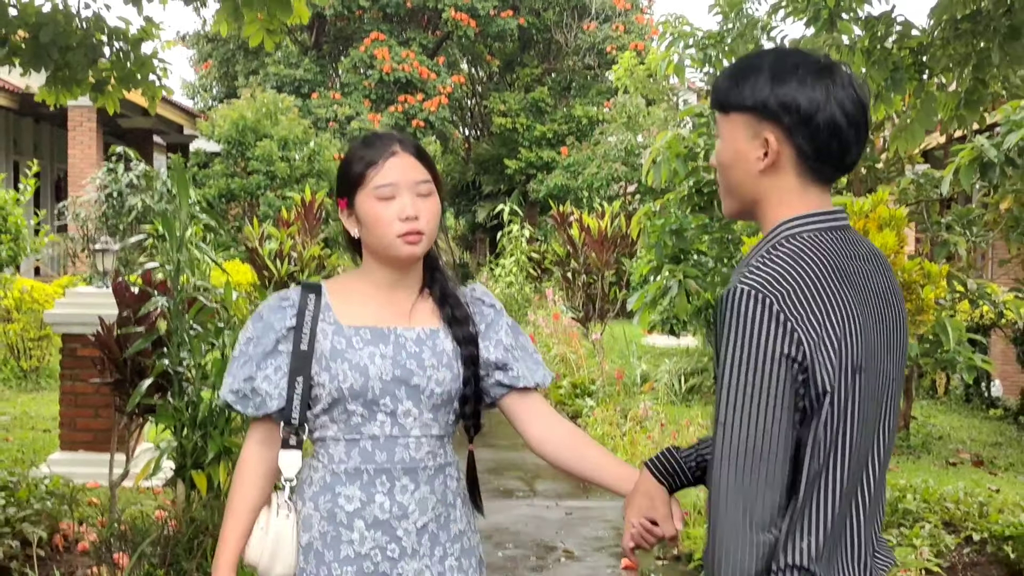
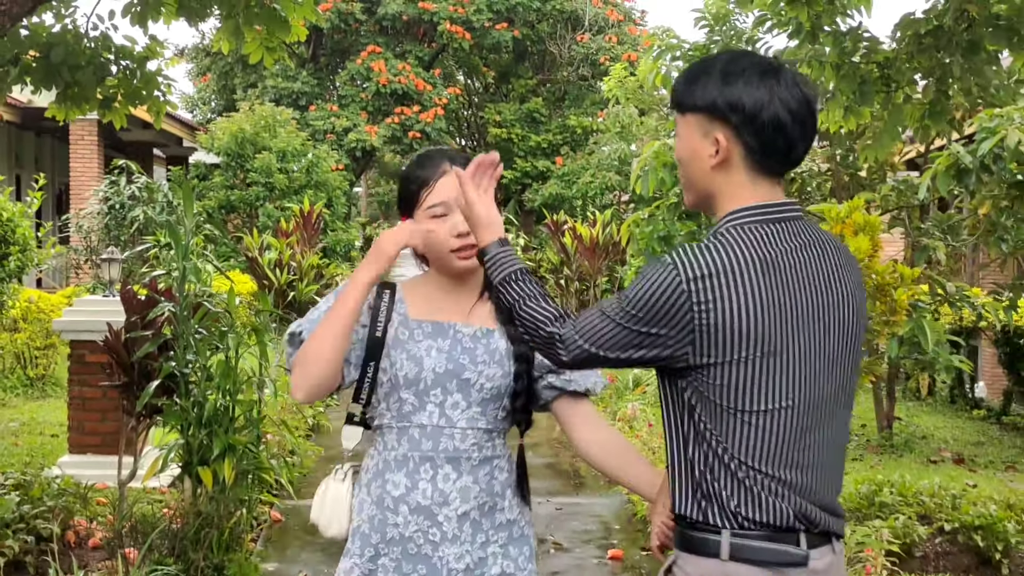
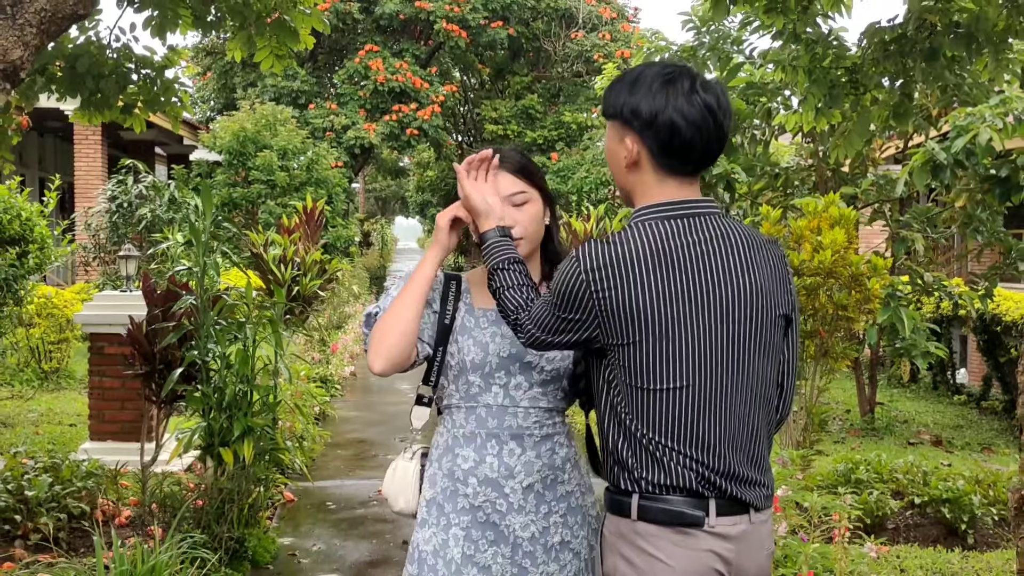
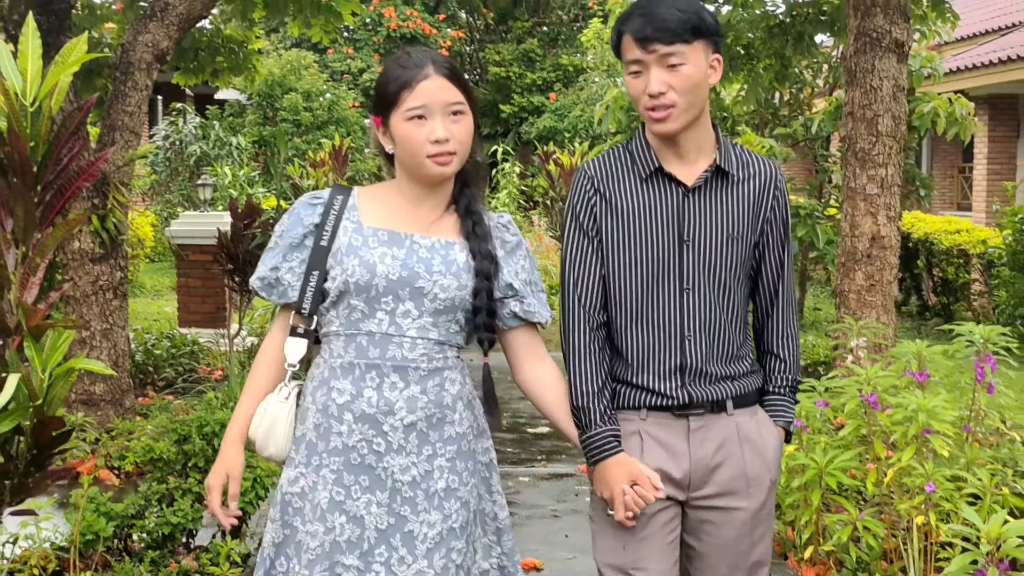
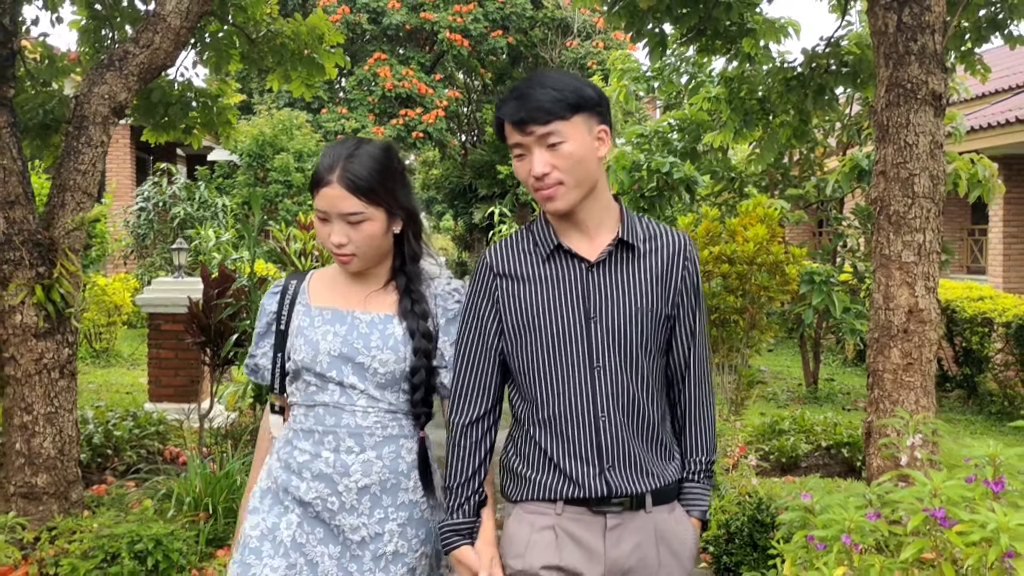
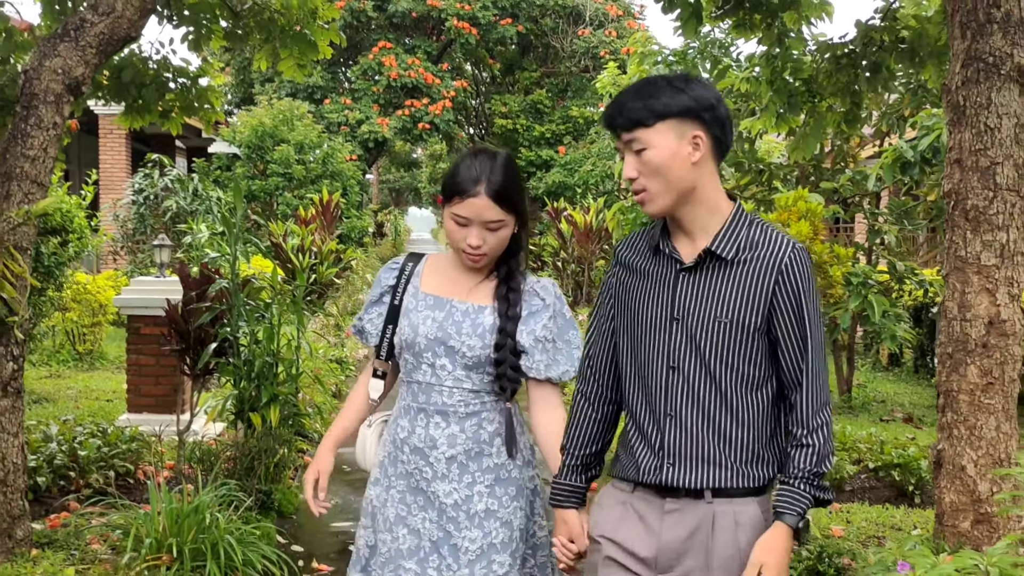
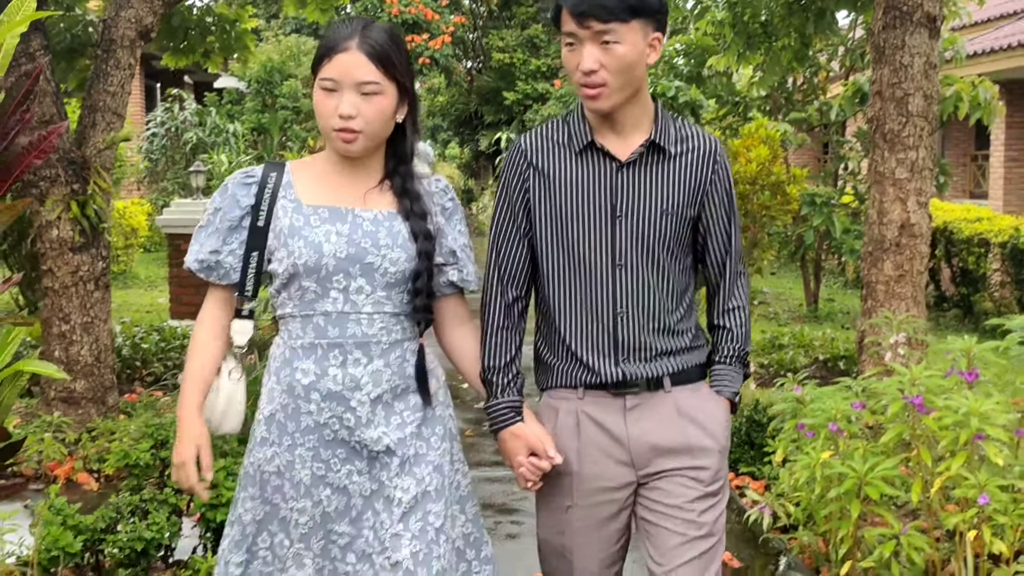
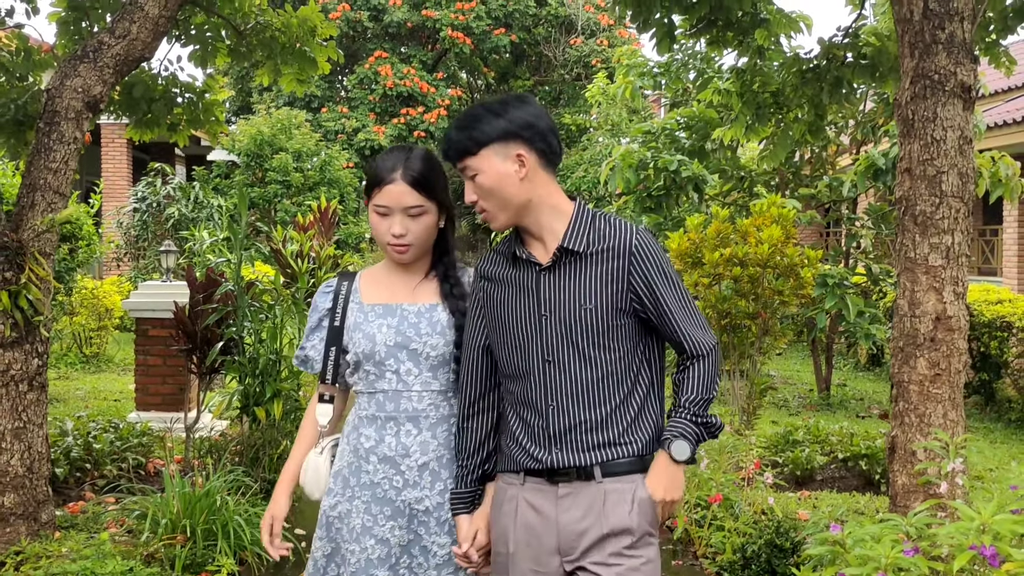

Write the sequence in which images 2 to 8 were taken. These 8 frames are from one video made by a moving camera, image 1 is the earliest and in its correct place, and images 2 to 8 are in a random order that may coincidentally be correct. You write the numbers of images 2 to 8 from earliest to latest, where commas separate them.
2, 3, 6, 8, 5, 7, 4
